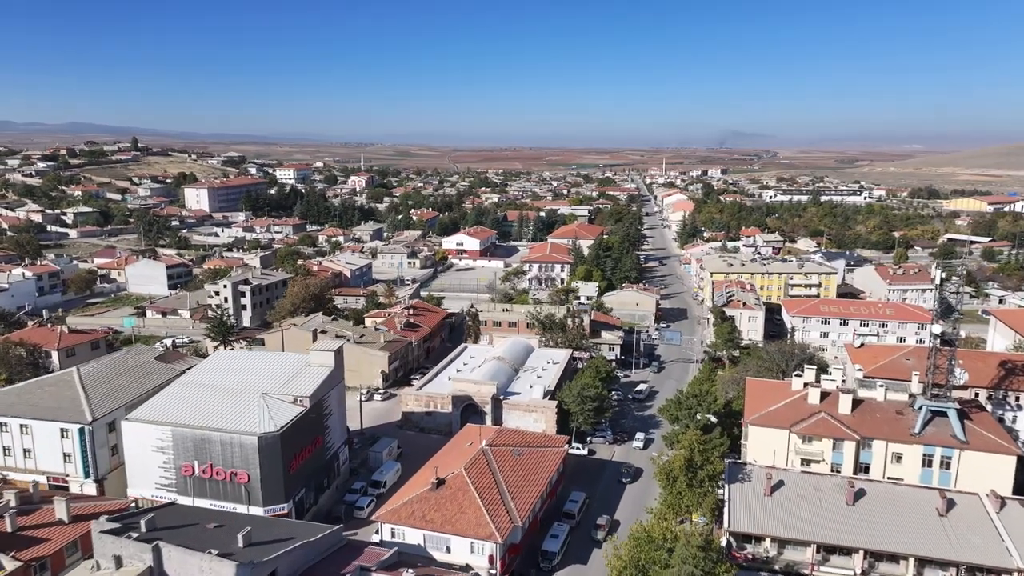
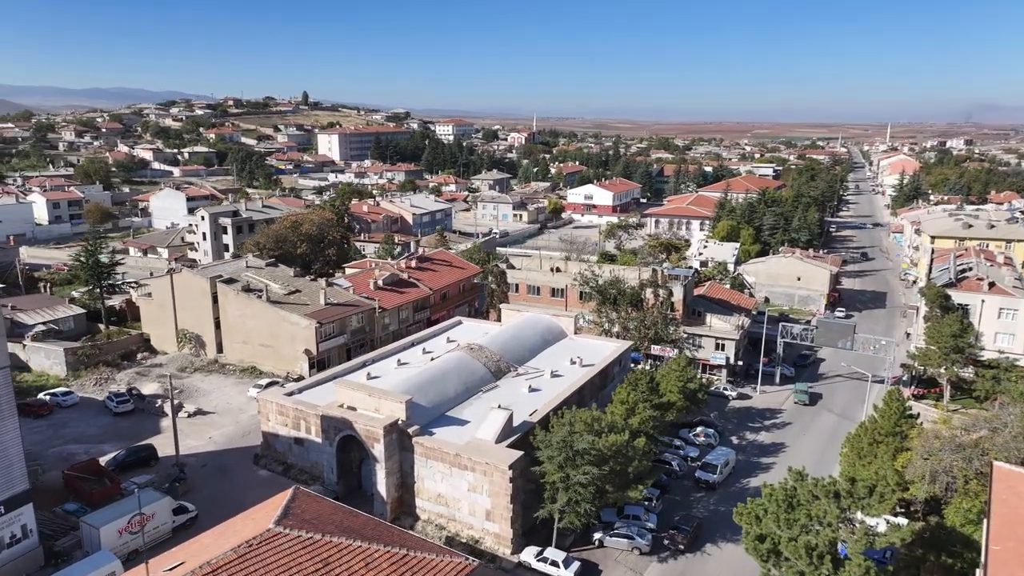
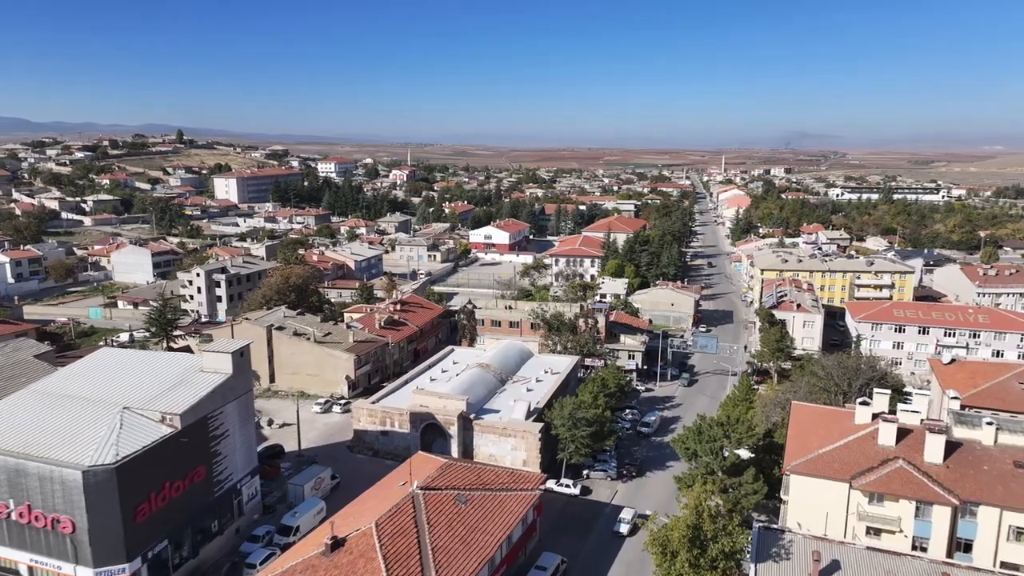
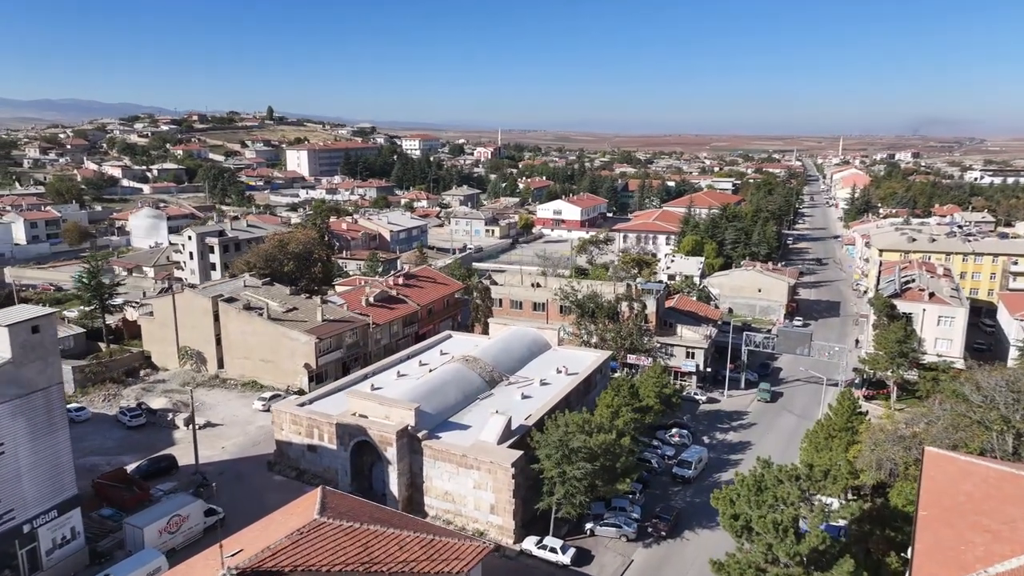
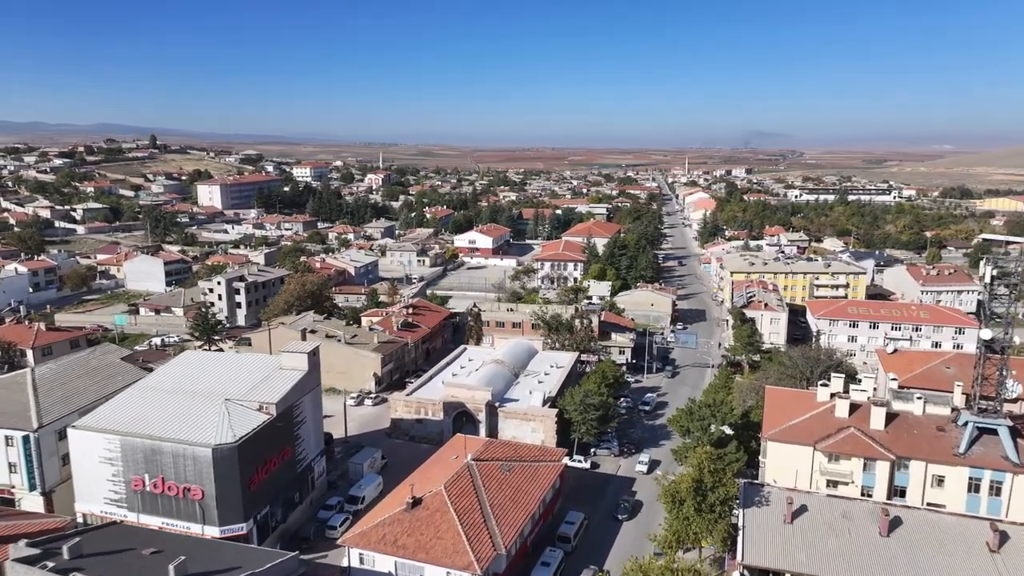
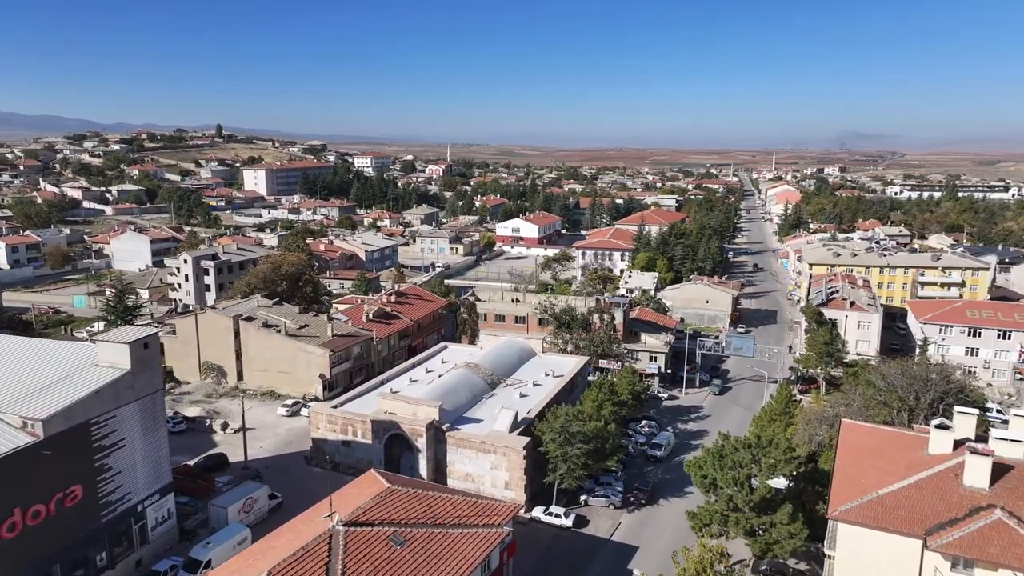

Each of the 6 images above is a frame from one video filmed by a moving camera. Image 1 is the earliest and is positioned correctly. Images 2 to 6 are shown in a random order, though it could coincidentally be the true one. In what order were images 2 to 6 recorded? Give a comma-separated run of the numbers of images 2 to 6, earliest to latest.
5, 3, 6, 4, 2
